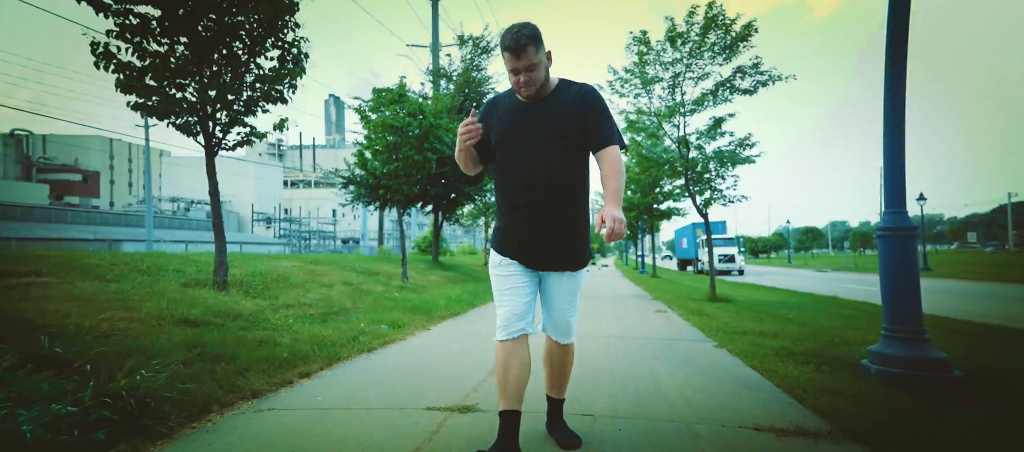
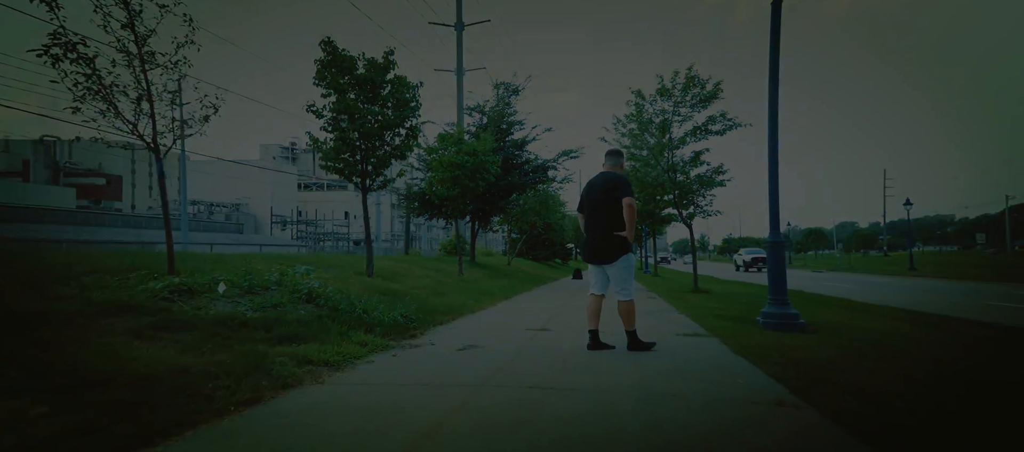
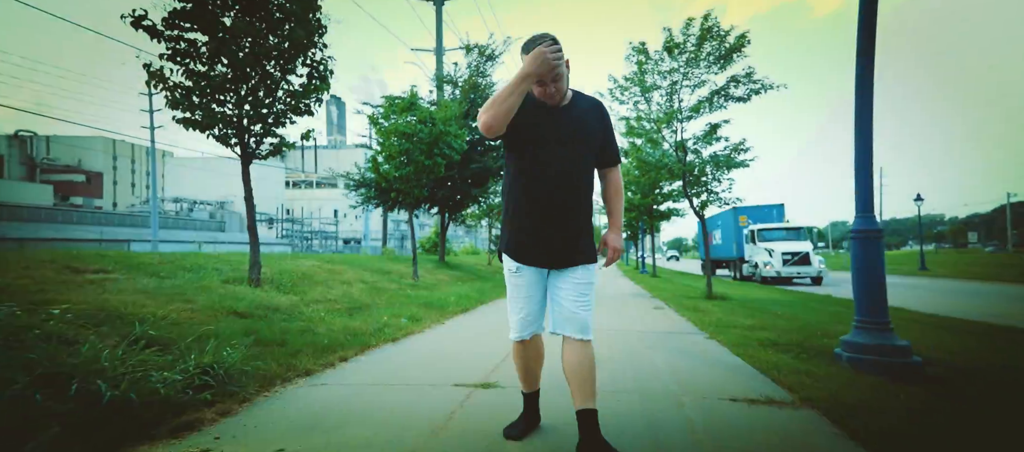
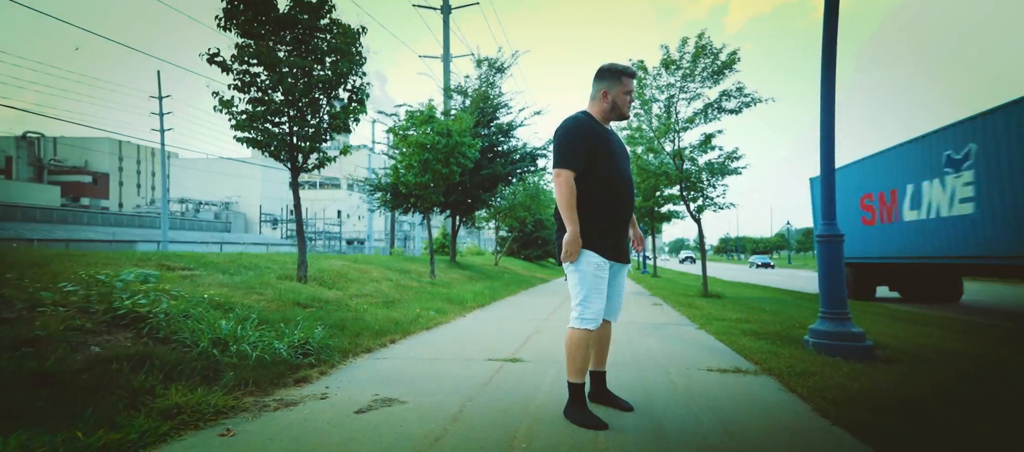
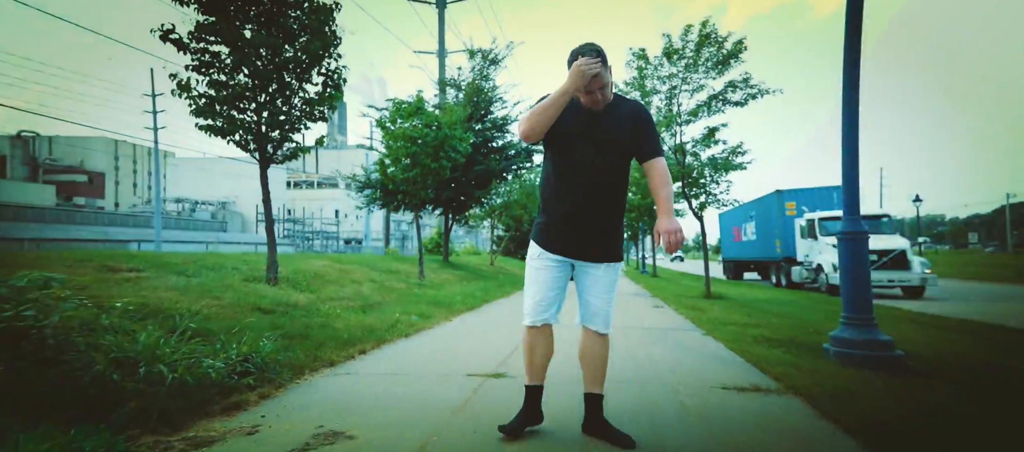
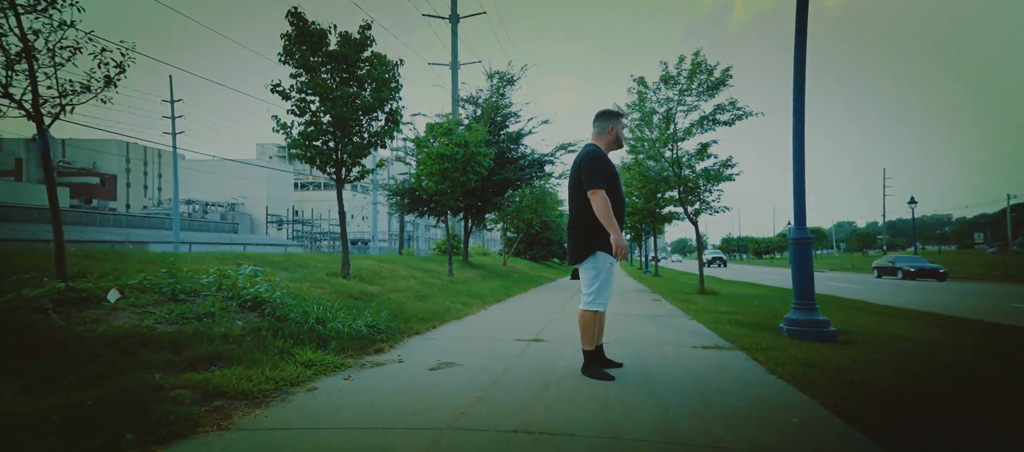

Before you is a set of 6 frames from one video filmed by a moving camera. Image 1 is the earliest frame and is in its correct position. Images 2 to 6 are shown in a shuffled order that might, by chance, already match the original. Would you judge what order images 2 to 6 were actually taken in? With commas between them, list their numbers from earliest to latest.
3, 5, 4, 6, 2
